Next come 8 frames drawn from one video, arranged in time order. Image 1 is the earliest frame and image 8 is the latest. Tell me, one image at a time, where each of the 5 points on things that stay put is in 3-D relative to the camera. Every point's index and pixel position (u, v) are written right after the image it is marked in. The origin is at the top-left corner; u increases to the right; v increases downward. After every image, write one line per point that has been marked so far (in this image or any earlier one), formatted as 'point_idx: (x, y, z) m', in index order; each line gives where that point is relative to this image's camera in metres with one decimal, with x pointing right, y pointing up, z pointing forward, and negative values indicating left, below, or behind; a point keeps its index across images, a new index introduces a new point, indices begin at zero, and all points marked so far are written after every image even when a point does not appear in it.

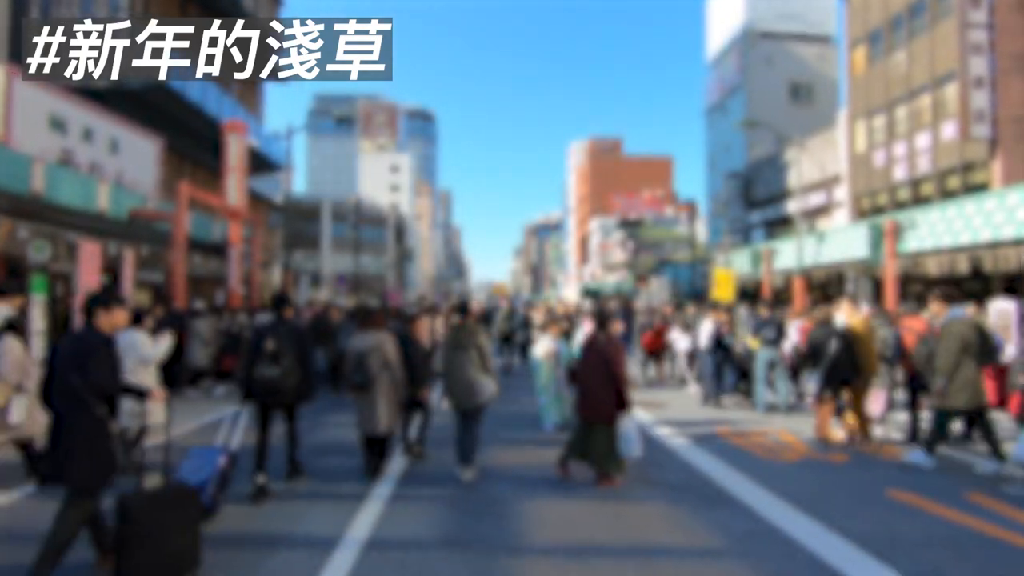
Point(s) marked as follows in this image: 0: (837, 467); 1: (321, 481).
0: (+4.5, -2.4, +7.5) m
1: (-2.7, -2.7, +7.6) m
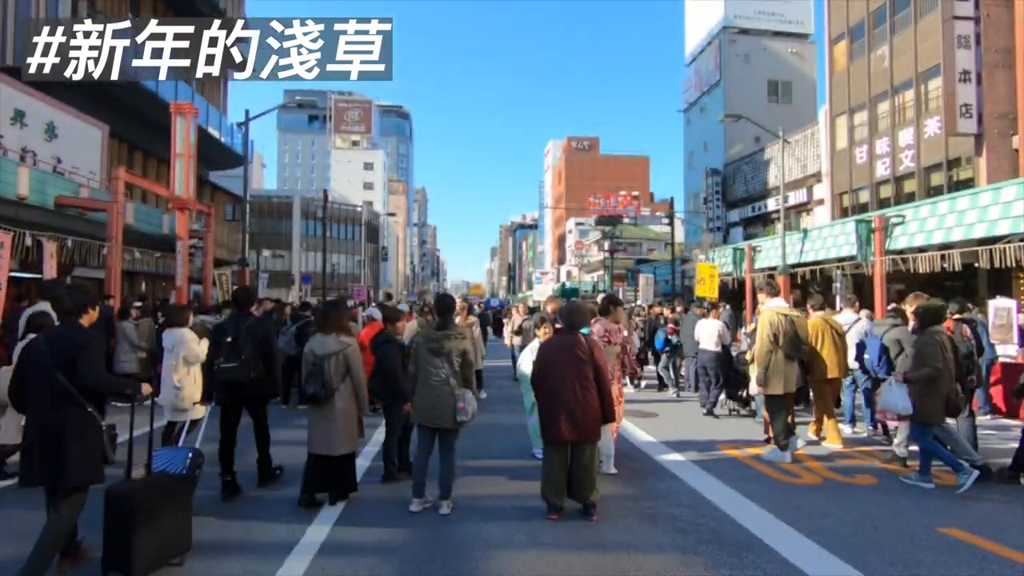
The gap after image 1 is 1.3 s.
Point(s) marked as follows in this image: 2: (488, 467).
0: (+4.1, -2.3, +6.3) m
1: (-3.0, -2.6, +6.2) m
2: (-0.3, -2.4, +7.2) m
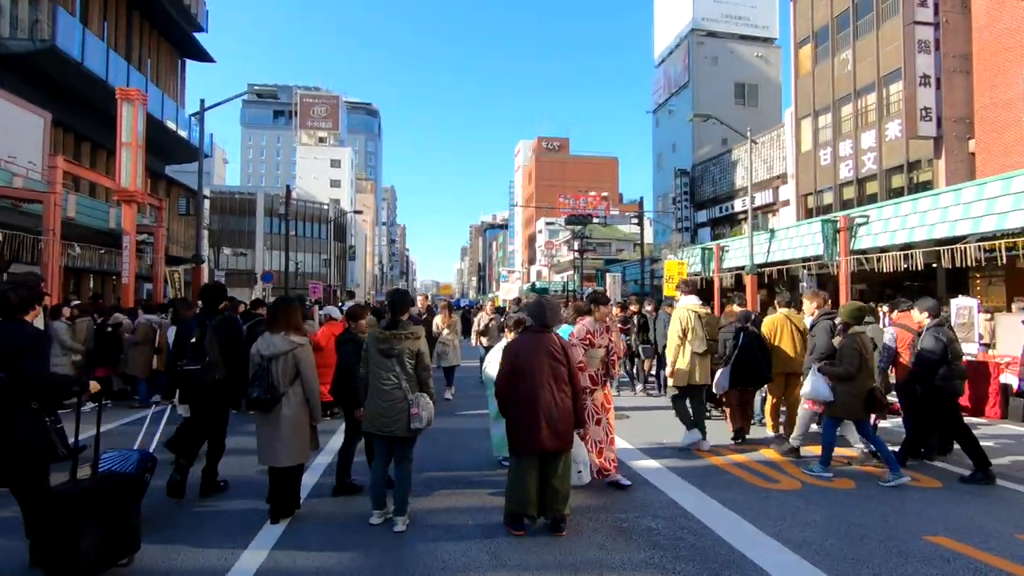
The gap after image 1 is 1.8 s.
0: (+3.7, -2.3, +6.1) m
1: (-3.4, -2.5, +5.5) m
2: (-0.8, -2.3, +6.6) m
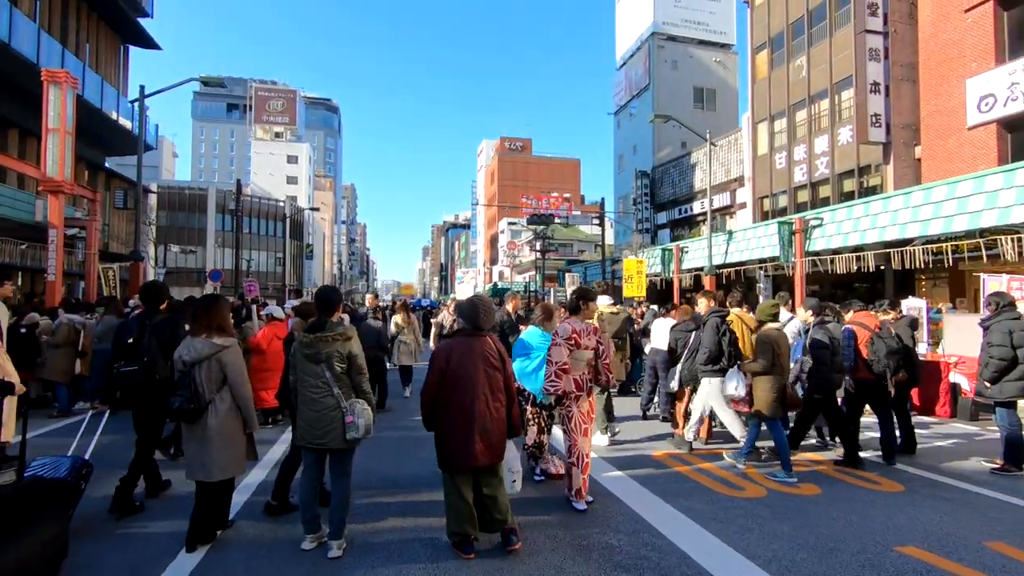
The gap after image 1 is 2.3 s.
0: (+3.2, -2.3, +5.8) m
1: (-3.8, -2.5, +4.8) m
2: (-1.3, -2.3, +6.1) m
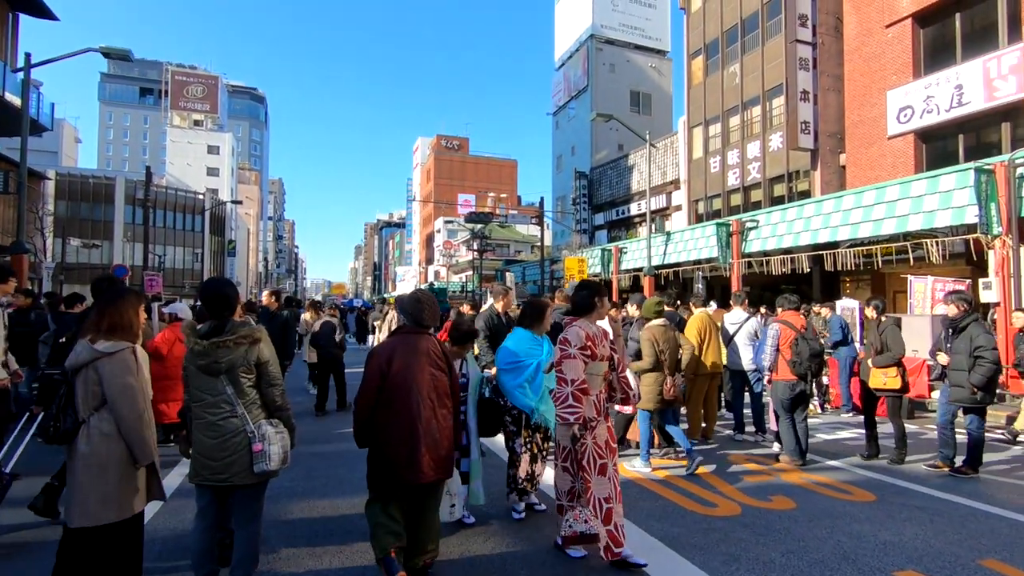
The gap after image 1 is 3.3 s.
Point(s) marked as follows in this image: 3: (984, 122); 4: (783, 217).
0: (+2.7, -2.2, +5.4) m
1: (-4.1, -2.4, +3.6) m
2: (-1.8, -2.2, +5.1) m
3: (+16.3, +5.8, +19.0) m
4: (+9.6, +2.5, +19.5) m
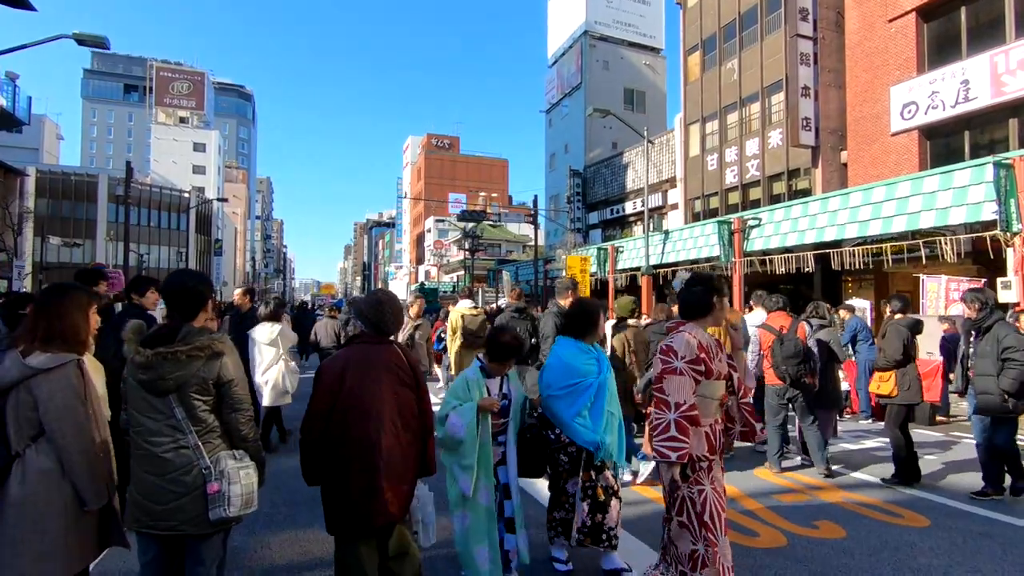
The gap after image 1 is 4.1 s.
0: (+2.9, -2.2, +4.7) m
1: (-4.0, -2.4, +2.8) m
2: (-1.7, -2.2, +4.4) m
3: (+16.2, +5.8, +18.6) m
4: (+9.5, +2.5, +19.0) m
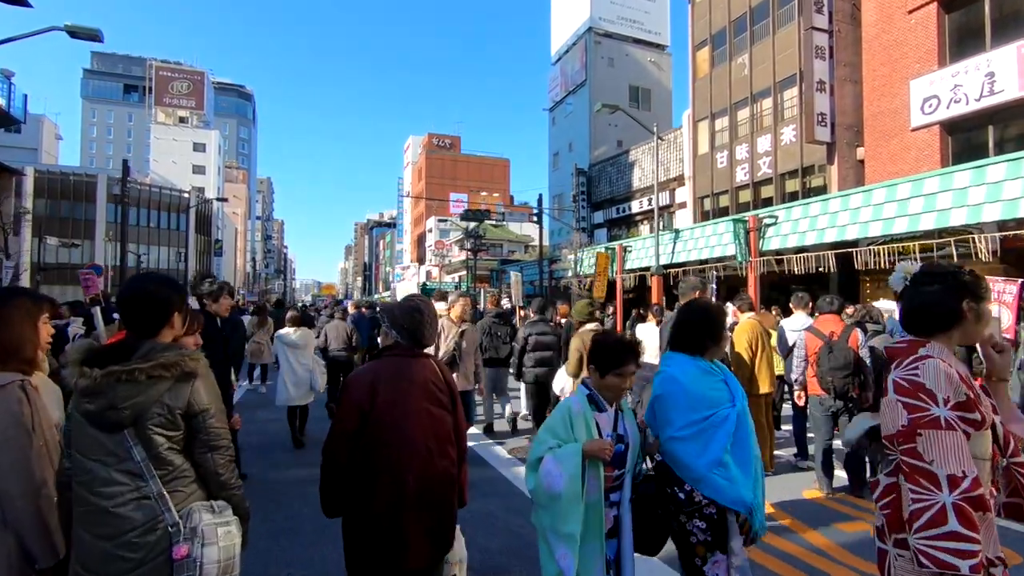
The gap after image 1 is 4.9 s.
0: (+3.1, -2.2, +4.0) m
1: (-3.7, -2.4, +2.1) m
2: (-1.4, -2.2, +3.7) m
3: (+16.5, +5.8, +17.9) m
4: (+9.7, +2.5, +18.3) m
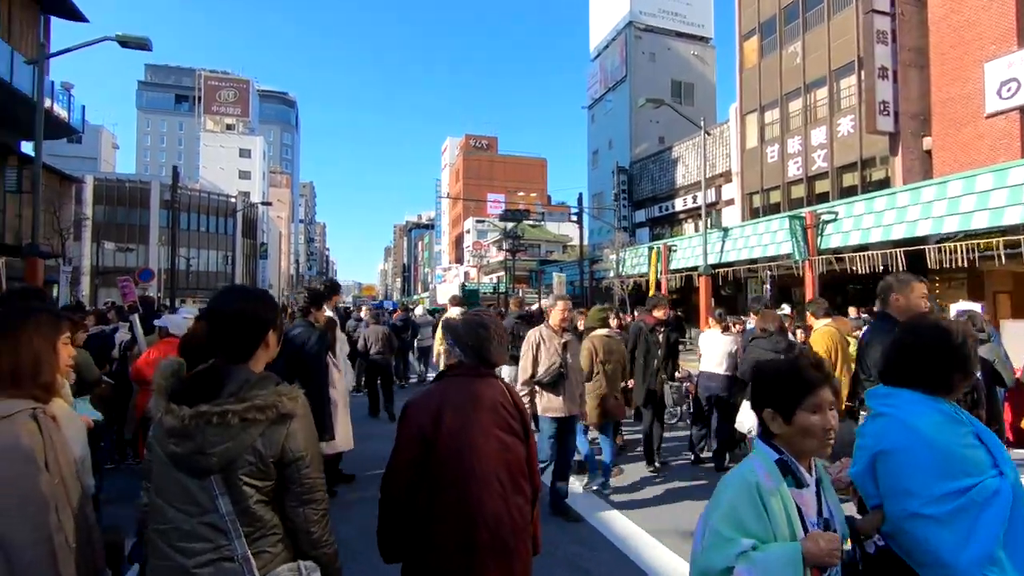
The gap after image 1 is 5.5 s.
0: (+3.6, -2.3, +3.3) m
1: (-3.4, -2.5, +1.8) m
2: (-1.0, -2.3, +3.3) m
3: (+17.8, +5.8, +16.3) m
4: (+11.1, +2.5, +17.1) m
